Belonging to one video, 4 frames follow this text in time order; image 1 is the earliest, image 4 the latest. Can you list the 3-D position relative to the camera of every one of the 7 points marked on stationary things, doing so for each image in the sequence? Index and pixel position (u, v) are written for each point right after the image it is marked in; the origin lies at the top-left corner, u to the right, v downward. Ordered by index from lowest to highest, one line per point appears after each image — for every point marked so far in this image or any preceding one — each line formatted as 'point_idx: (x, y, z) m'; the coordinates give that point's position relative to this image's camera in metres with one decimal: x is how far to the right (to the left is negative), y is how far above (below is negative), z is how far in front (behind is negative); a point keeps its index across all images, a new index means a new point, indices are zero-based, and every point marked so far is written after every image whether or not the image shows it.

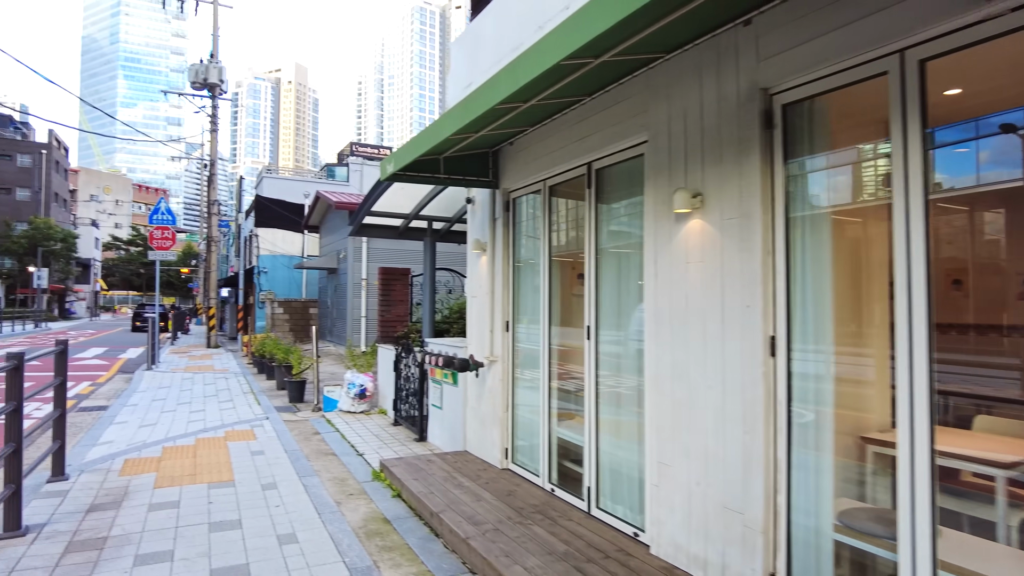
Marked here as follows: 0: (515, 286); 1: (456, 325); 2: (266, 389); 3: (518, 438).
0: (0.0, 0.0, +5.5) m
1: (-0.8, -0.5, +8.9) m
2: (-4.2, -1.7, +11.2) m
3: (+0.1, -1.2, +5.4) m
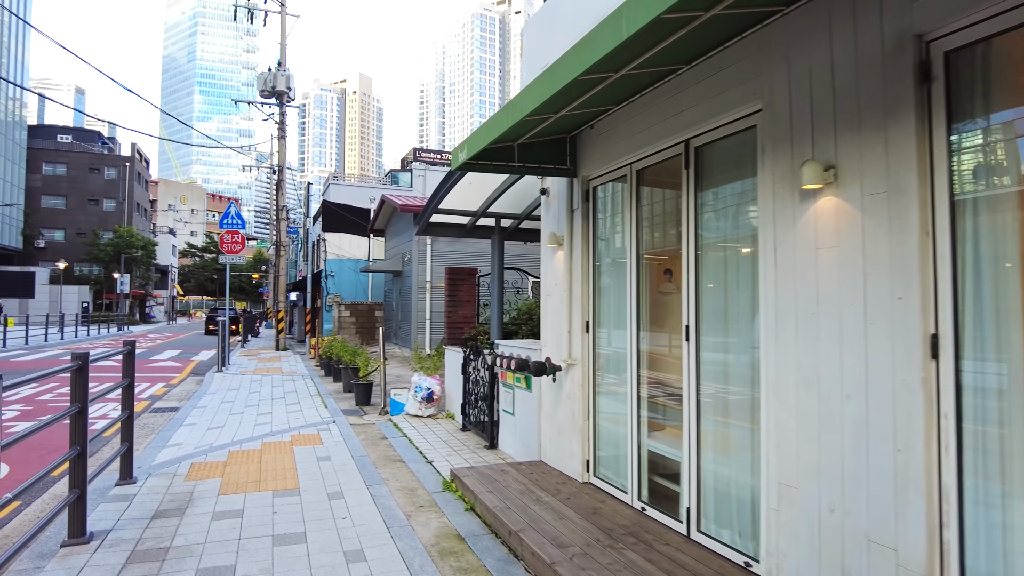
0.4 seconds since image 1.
0: (+0.6, 0.0, +5.0) m
1: (+0.2, -0.5, +8.5) m
2: (-3.0, -1.7, +11.1) m
3: (+0.7, -1.2, +4.9) m
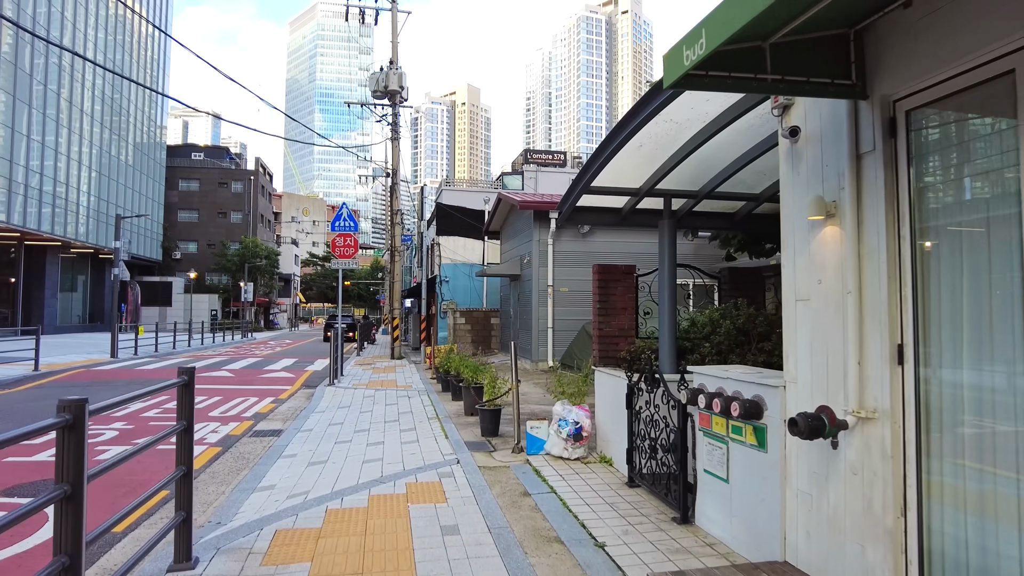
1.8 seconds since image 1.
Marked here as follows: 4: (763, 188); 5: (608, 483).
0: (+1.7, 0.0, +2.9) m
1: (+1.8, -0.5, +6.3) m
2: (-0.9, -1.8, +9.5) m
3: (+1.8, -1.2, +2.7) m
4: (+2.4, +1.0, +6.4) m
5: (+0.8, -1.6, +5.6) m
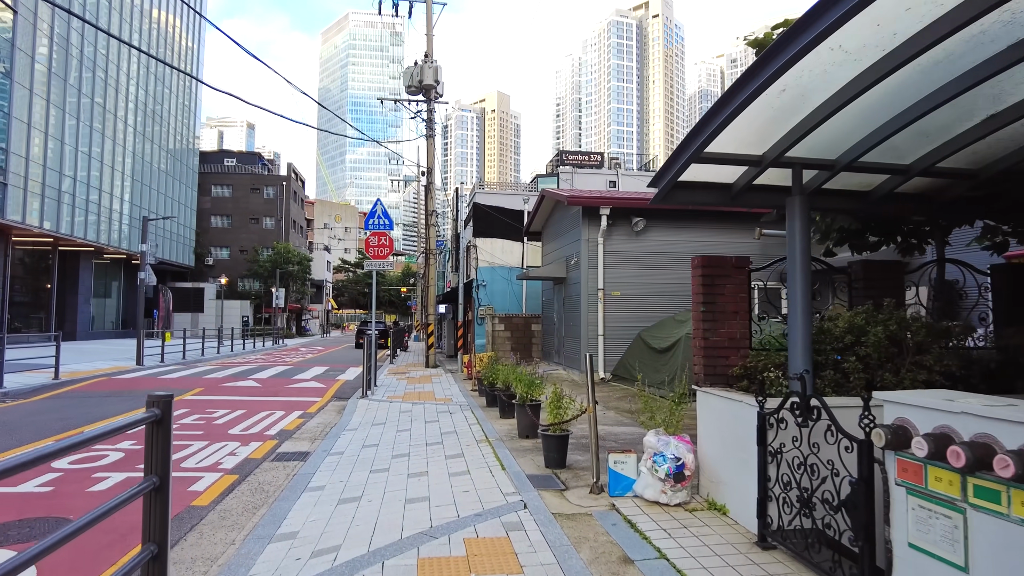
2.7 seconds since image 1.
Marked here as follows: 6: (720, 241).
0: (+2.2, +0.1, +1.5) m
1: (+2.4, -0.5, +4.9) m
2: (-0.1, -1.8, +8.1) m
3: (+2.2, -1.1, +1.3) m
4: (+3.0, +1.0, +5.0) m
5: (+1.4, -1.6, +4.2) m
6: (+4.7, +1.1, +15.0) m
